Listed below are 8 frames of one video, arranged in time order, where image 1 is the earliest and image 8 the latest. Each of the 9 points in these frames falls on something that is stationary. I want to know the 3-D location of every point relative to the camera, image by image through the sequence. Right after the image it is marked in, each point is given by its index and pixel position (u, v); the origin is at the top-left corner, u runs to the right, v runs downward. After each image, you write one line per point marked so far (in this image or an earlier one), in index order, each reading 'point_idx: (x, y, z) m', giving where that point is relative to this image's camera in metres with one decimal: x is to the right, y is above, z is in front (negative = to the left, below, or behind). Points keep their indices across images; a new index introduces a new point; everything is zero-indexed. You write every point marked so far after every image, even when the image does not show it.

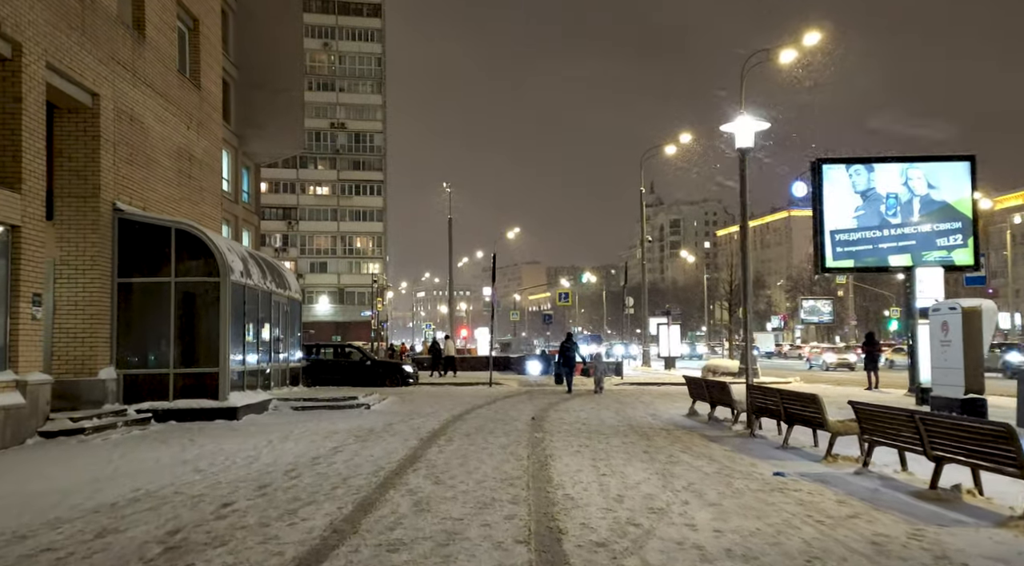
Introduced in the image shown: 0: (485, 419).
0: (-0.5, -2.7, +19.1) m
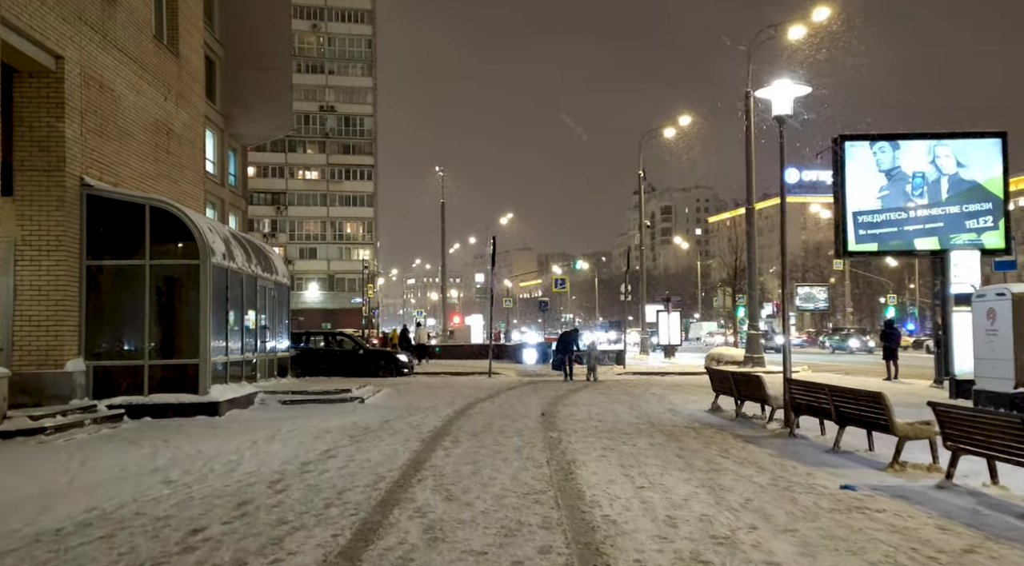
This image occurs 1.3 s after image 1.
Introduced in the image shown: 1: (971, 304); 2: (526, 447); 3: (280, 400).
0: (-0.4, -2.4, +17.5) m
1: (+8.8, -0.4, +18.6) m
2: (+0.2, -2.2, +12.9) m
3: (-4.5, -2.3, +18.9) m
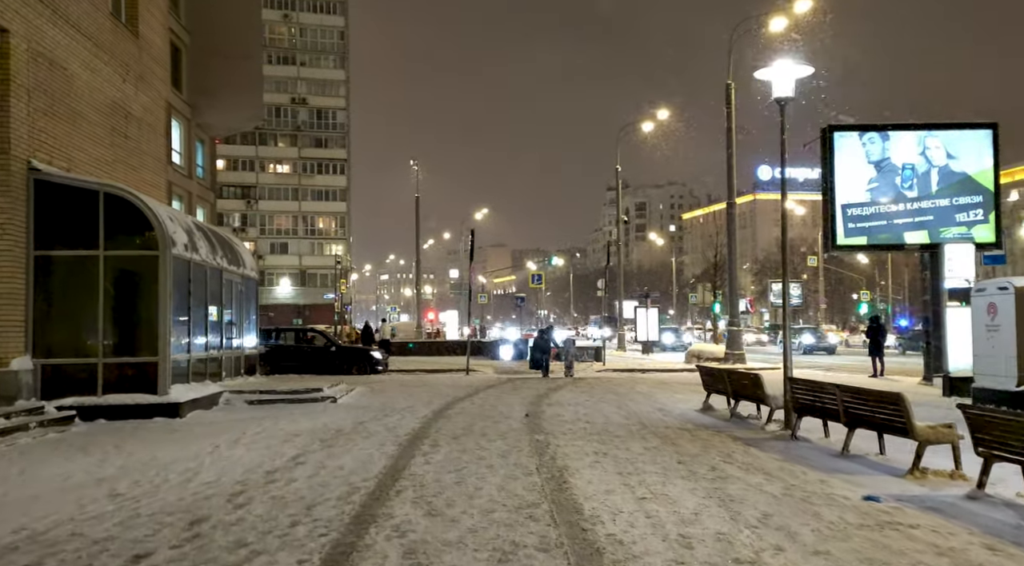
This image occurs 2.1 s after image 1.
0: (-0.7, -2.3, +16.5) m
1: (+8.5, -0.3, +17.9) m
2: (0.0, -2.1, +11.9) m
3: (-4.9, -2.1, +17.8) m
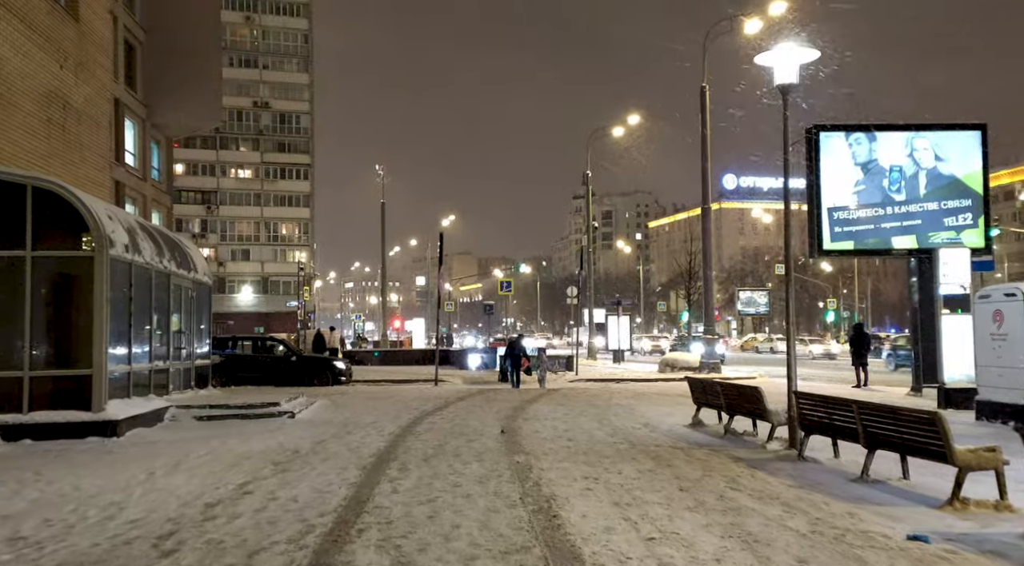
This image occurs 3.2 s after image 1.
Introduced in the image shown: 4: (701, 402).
0: (-1.1, -2.3, +15.1) m
1: (+8.0, -0.4, +16.8) m
2: (-0.2, -2.1, +10.6) m
3: (-5.3, -2.2, +16.2) m
4: (+3.1, -1.9, +15.6) m
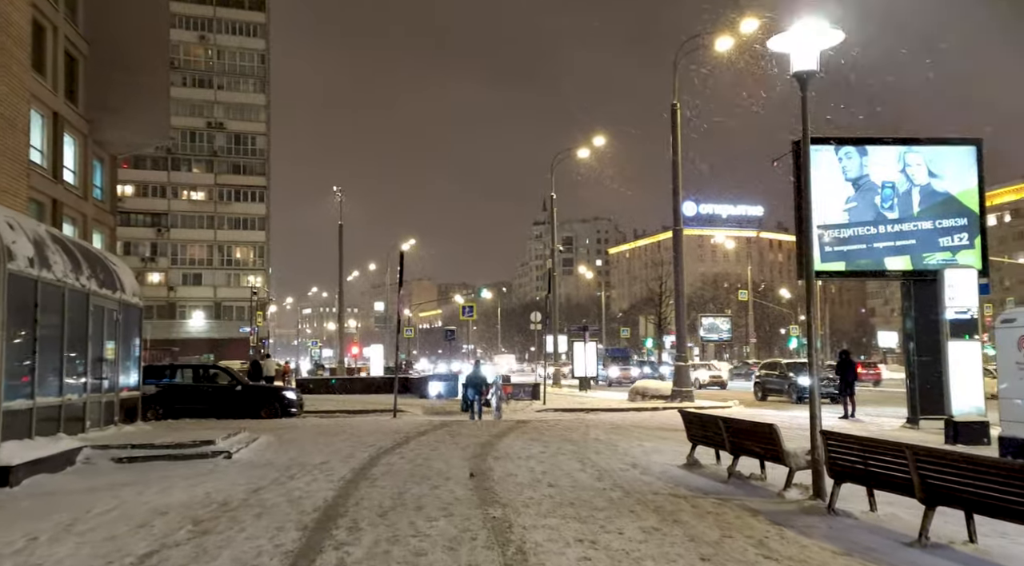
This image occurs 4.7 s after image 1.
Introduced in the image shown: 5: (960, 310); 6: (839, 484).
0: (-1.5, -2.6, +13.0) m
1: (+7.6, -0.7, +15.2) m
2: (-0.4, -2.3, +8.5) m
3: (-5.8, -2.5, +14.0) m
4: (+2.6, -2.2, +13.7) m
5: (+8.6, -0.5, +18.5) m
6: (+3.7, -2.3, +10.9) m
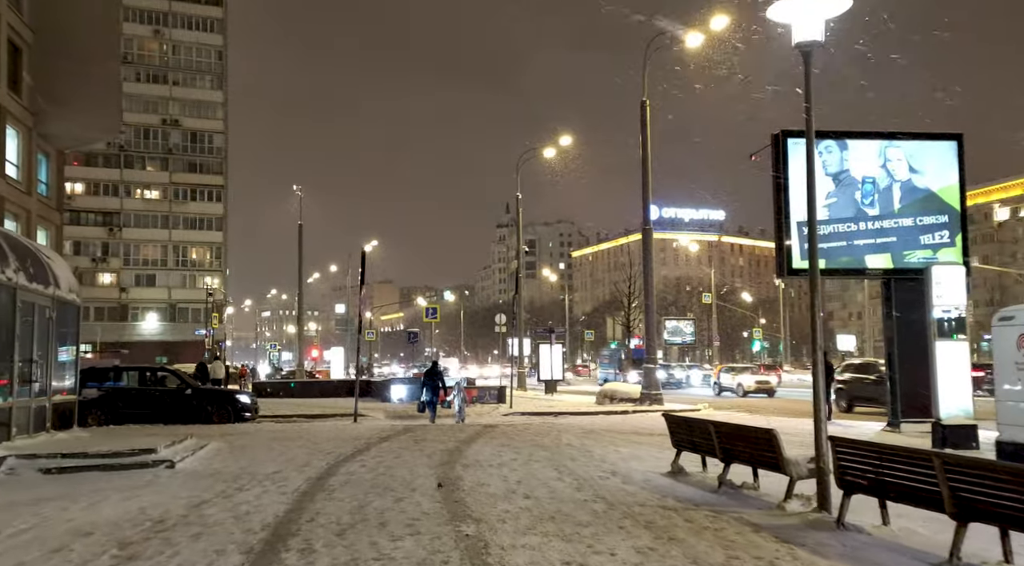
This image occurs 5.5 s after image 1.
0: (-1.8, -2.5, +11.8) m
1: (+7.1, -0.7, +14.4) m
2: (-0.6, -2.2, +7.4) m
3: (-6.1, -2.4, +12.6) m
4: (+2.3, -2.1, +12.7) m
5: (+8.0, -0.5, +17.8) m
6: (+3.4, -2.2, +10.0) m
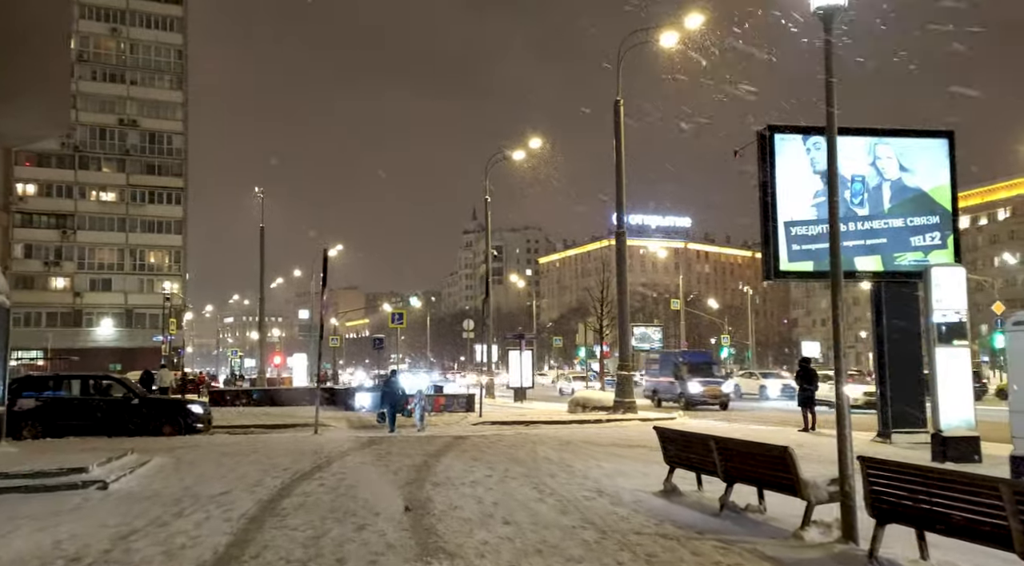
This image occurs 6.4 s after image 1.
0: (-2.1, -2.5, +10.4) m
1: (+6.8, -0.7, +13.3) m
2: (-0.7, -2.1, +6.1) m
3: (-6.4, -2.4, +11.1) m
4: (+2.0, -2.1, +11.4) m
5: (+7.5, -0.5, +16.7) m
6: (+3.2, -2.1, +8.8) m
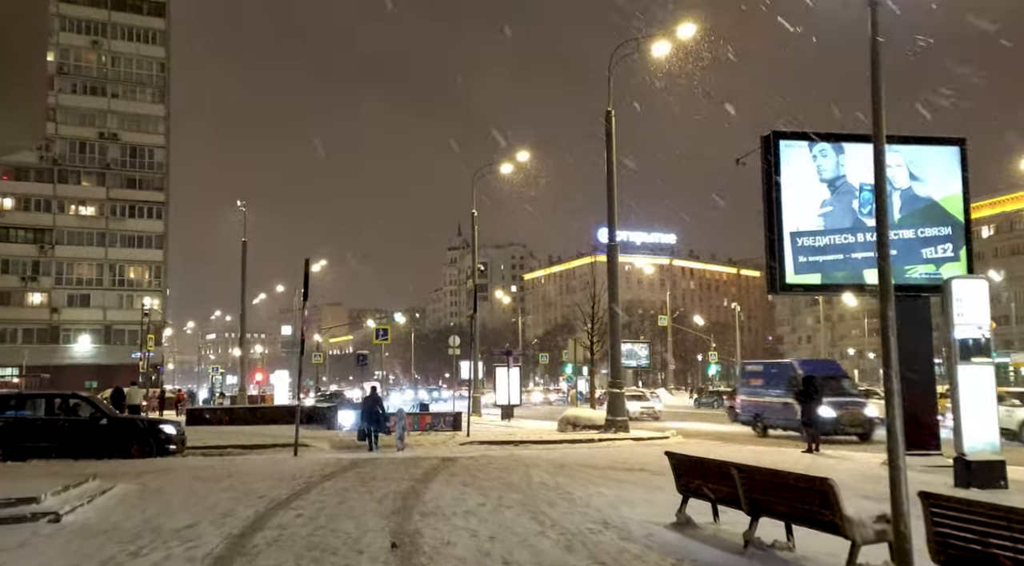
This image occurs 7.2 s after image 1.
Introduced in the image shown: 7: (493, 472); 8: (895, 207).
0: (-2.1, -2.6, +9.3) m
1: (+6.7, -0.8, +12.3) m
2: (-0.6, -2.1, +4.9) m
3: (-6.4, -2.5, +9.8) m
4: (+2.0, -2.2, +10.3) m
5: (+7.4, -0.7, +15.7) m
6: (+3.2, -2.2, +7.7) m
7: (-0.3, -3.5, +17.5) m
8: (+8.0, +1.6, +19.9) m
